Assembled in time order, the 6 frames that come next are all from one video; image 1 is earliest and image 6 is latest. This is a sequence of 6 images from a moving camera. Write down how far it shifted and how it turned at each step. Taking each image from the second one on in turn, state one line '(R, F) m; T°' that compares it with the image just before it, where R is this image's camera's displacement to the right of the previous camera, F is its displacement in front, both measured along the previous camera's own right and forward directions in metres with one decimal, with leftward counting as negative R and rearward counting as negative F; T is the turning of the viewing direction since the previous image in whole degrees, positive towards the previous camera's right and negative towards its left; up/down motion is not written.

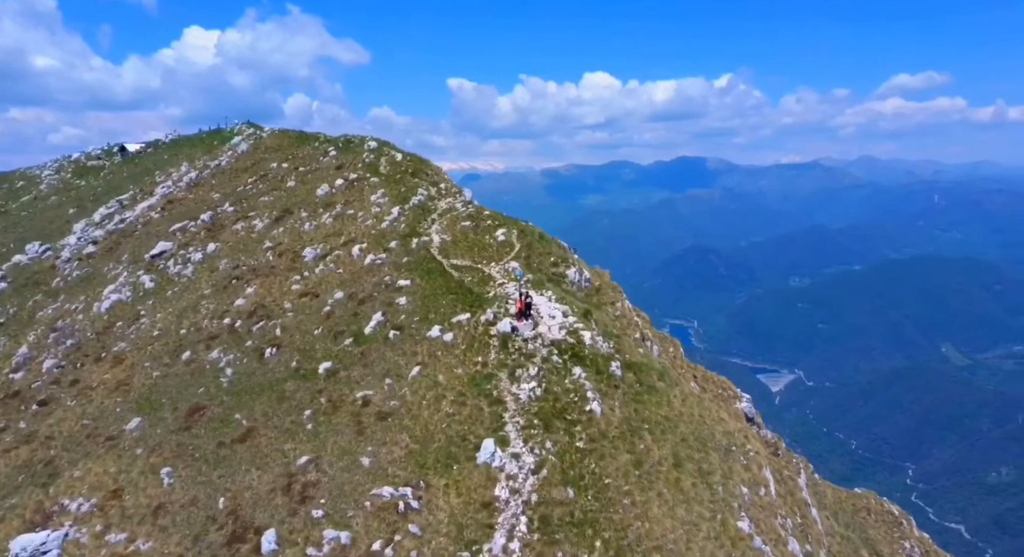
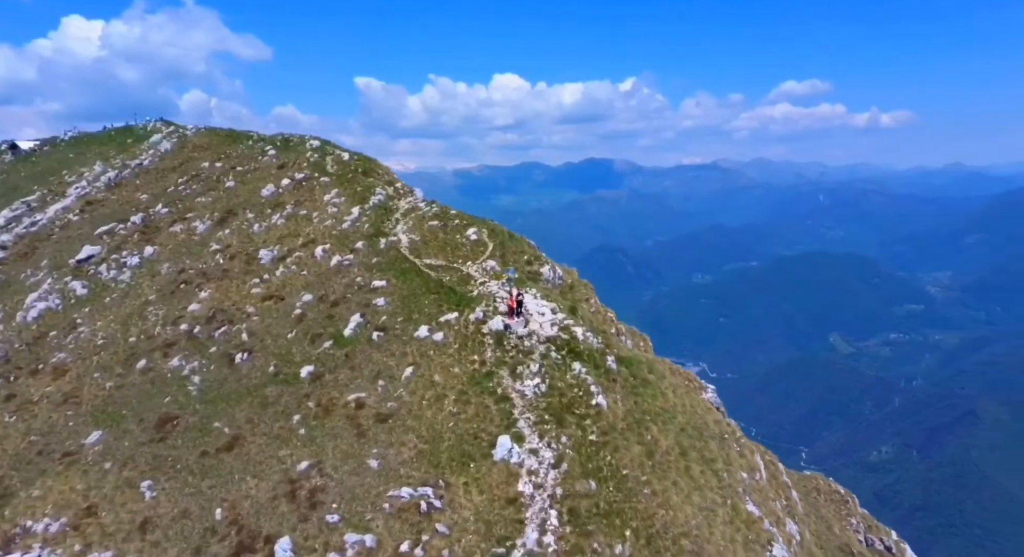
(-2.3, 0.0) m; +5°
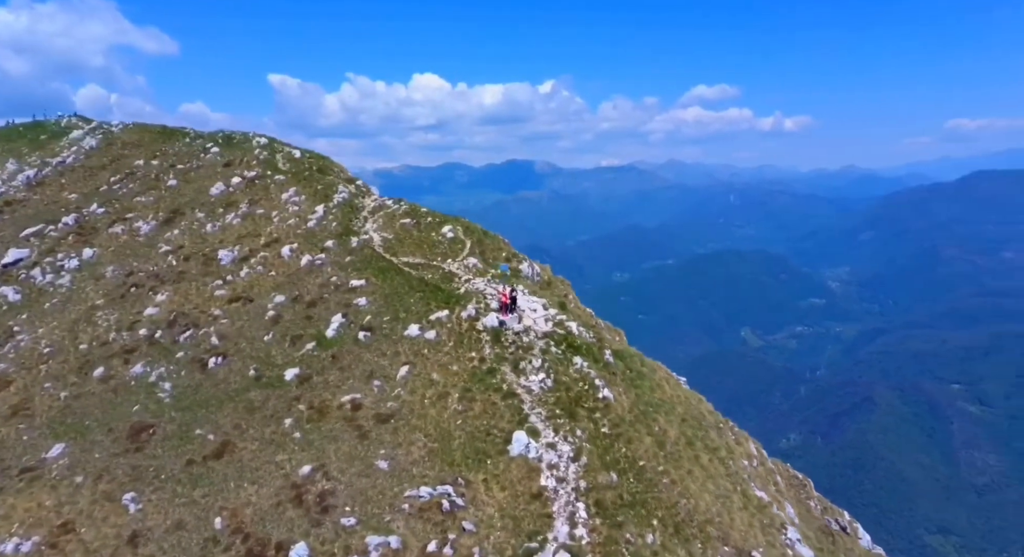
(-2.1, +0.2) m; +5°
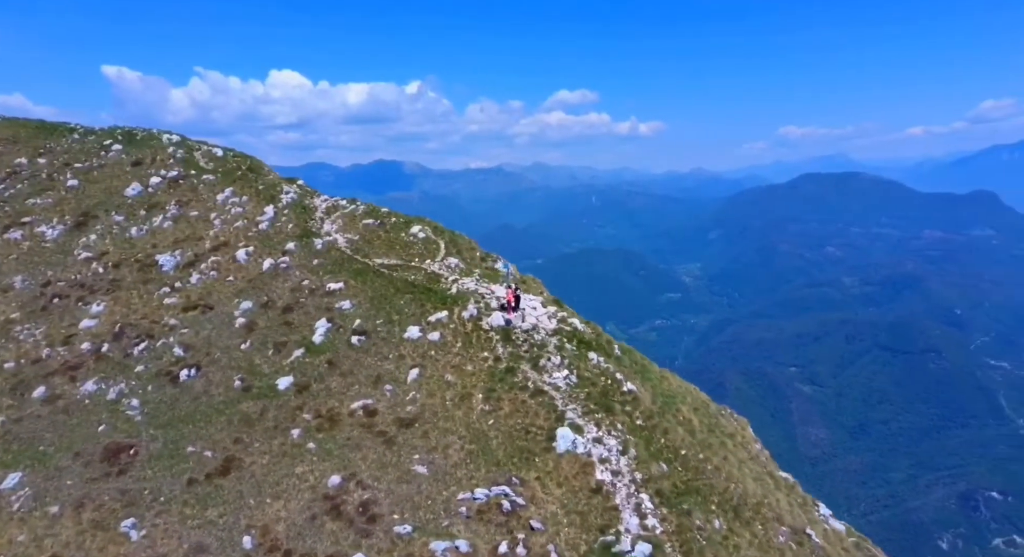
(-3.8, +0.2) m; +7°
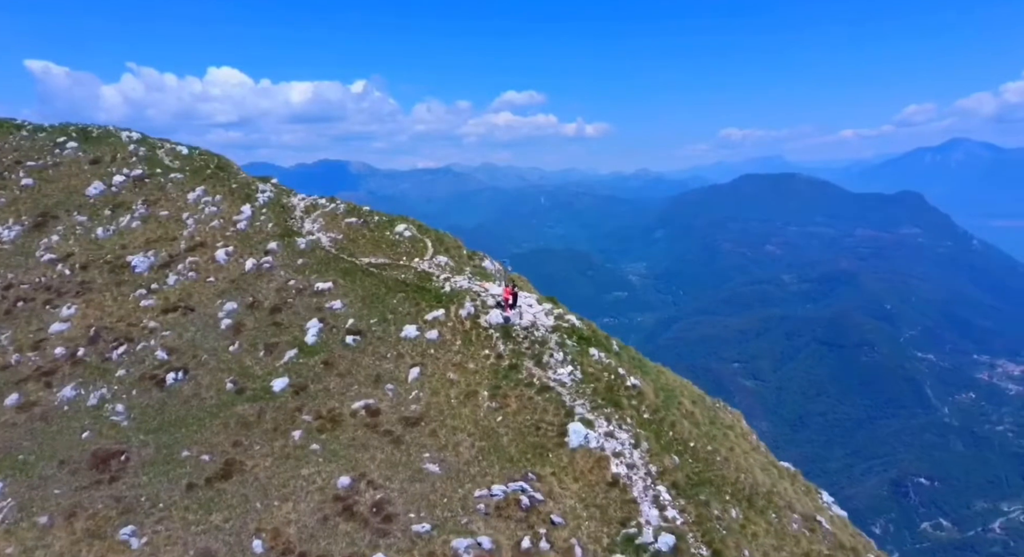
(-1.4, 0.0) m; +3°
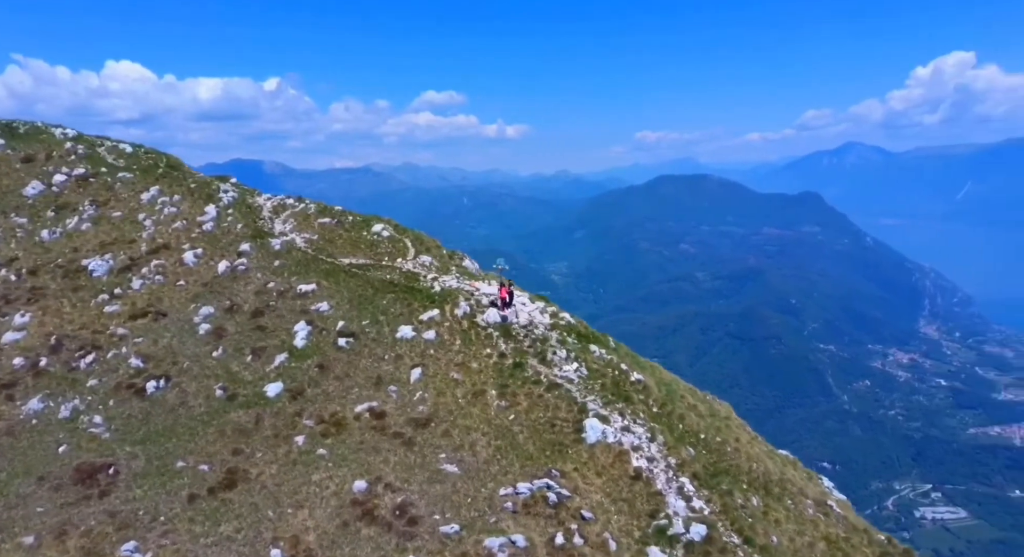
(-2.1, -0.1) m; +4°
